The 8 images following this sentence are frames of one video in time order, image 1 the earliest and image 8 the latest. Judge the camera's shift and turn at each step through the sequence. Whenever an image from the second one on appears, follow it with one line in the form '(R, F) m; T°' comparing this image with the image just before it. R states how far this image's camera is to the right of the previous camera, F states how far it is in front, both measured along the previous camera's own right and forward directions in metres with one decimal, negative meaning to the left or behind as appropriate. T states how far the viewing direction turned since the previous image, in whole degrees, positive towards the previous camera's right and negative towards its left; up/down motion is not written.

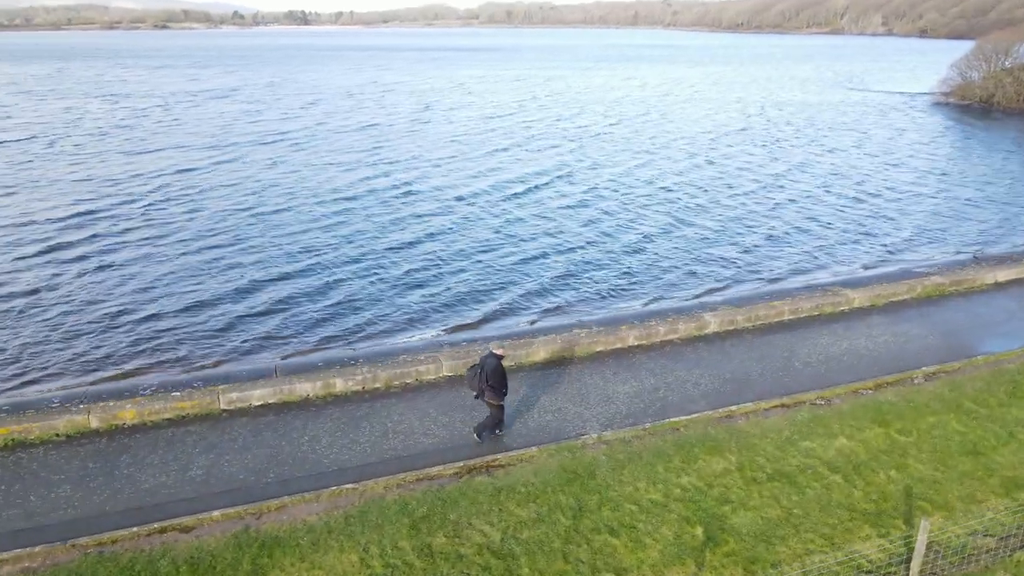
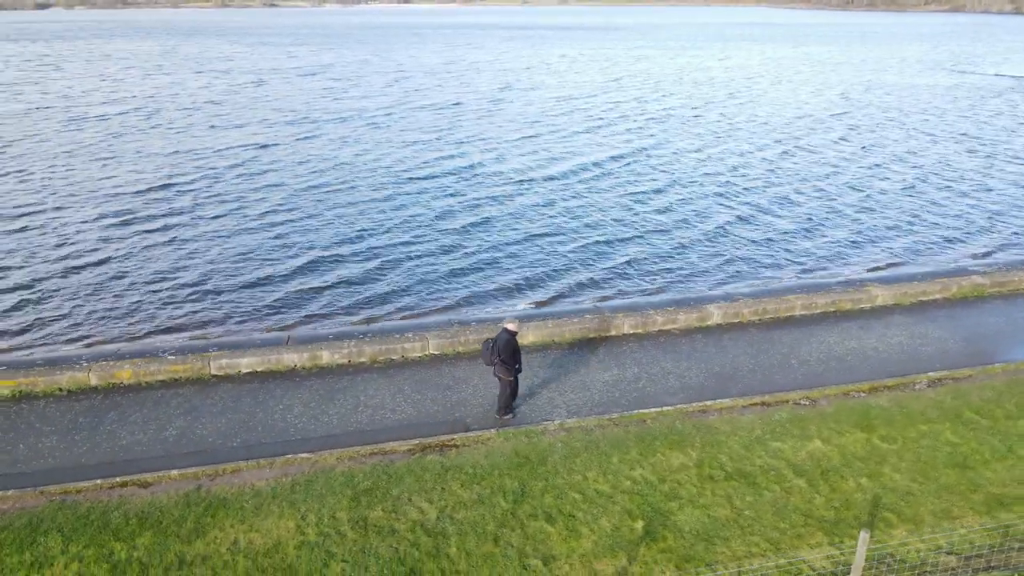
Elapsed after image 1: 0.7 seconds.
(+1.1, +0.1) m; -7°
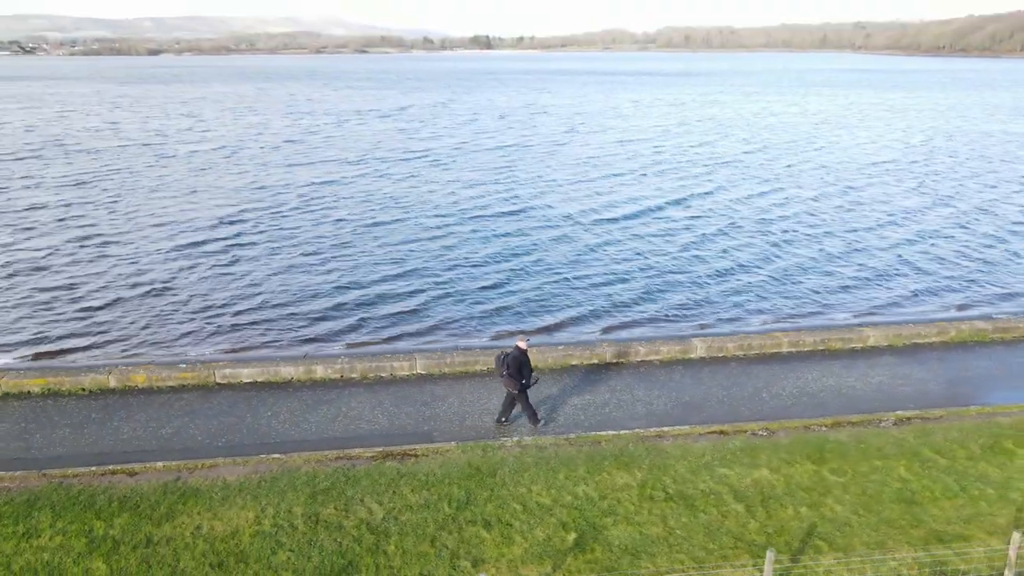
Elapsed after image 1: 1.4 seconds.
(+1.1, -0.4) m; -6°
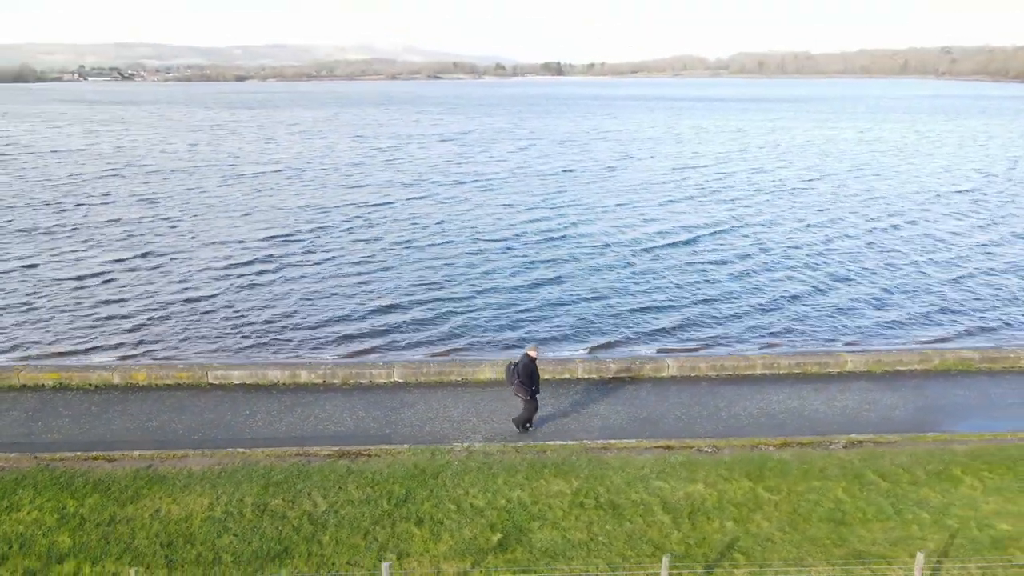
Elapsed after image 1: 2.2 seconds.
(+1.2, -0.3) m; -5°
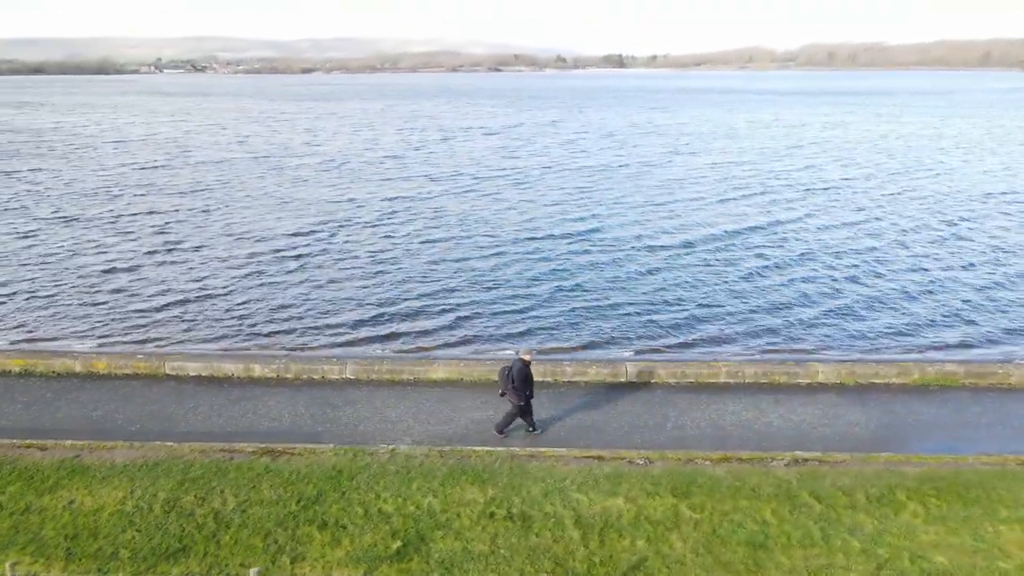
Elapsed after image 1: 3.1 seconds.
(+1.3, +0.3) m; -4°
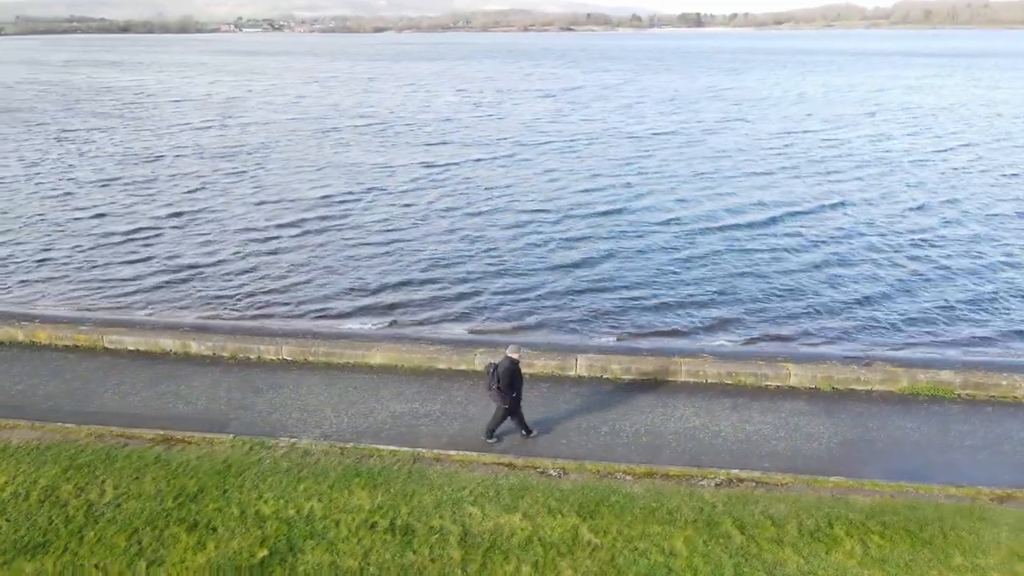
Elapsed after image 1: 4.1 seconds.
(+1.4, +0.8) m; -5°
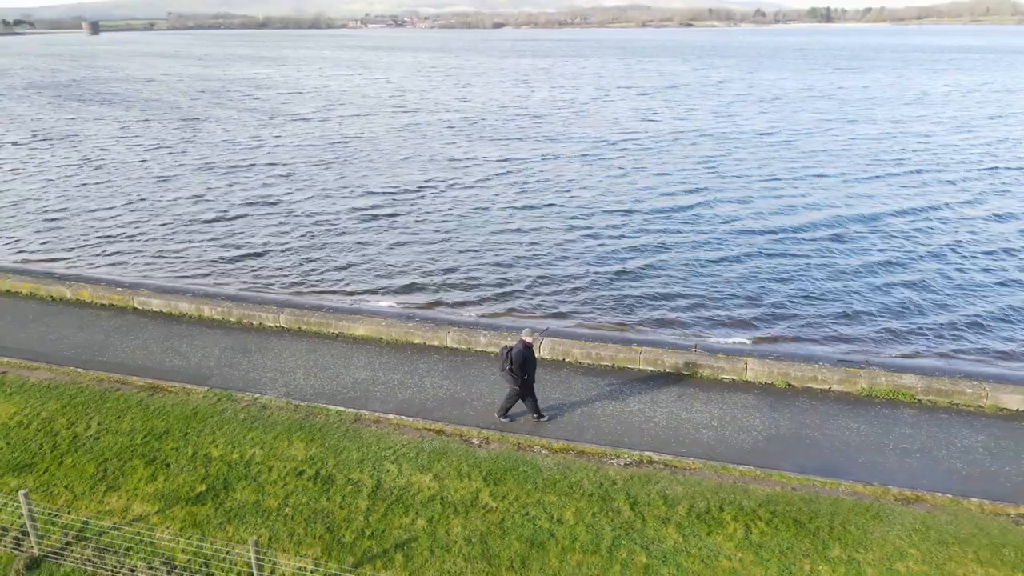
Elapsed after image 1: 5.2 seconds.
(+1.6, -0.3) m; -8°
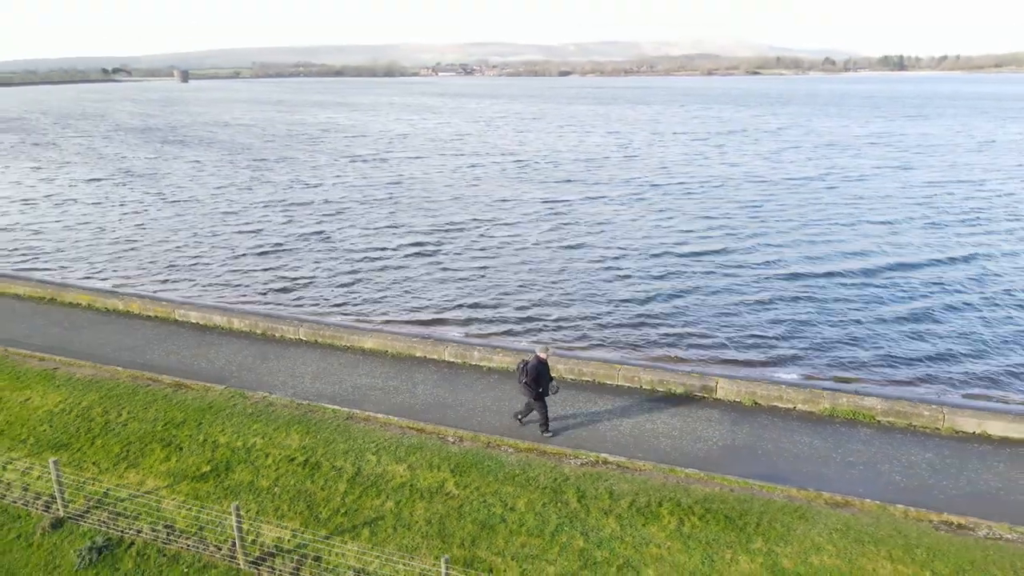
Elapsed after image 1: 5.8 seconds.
(+0.9, -0.7) m; -5°
